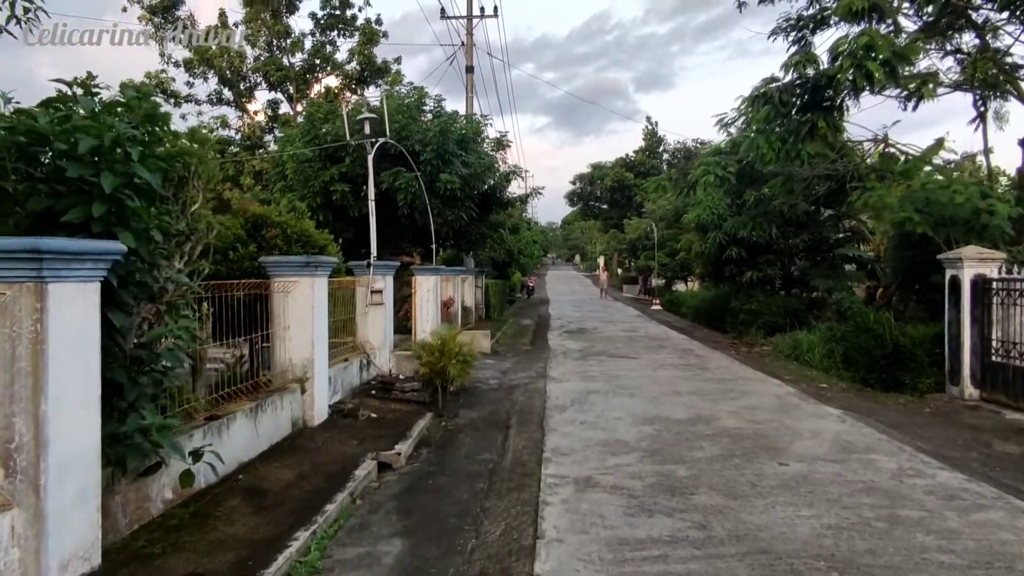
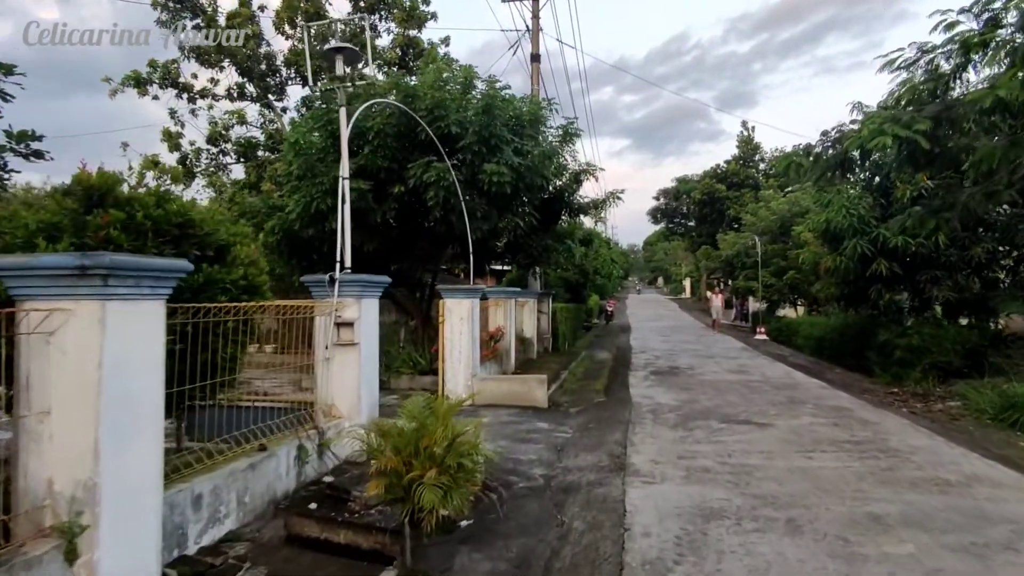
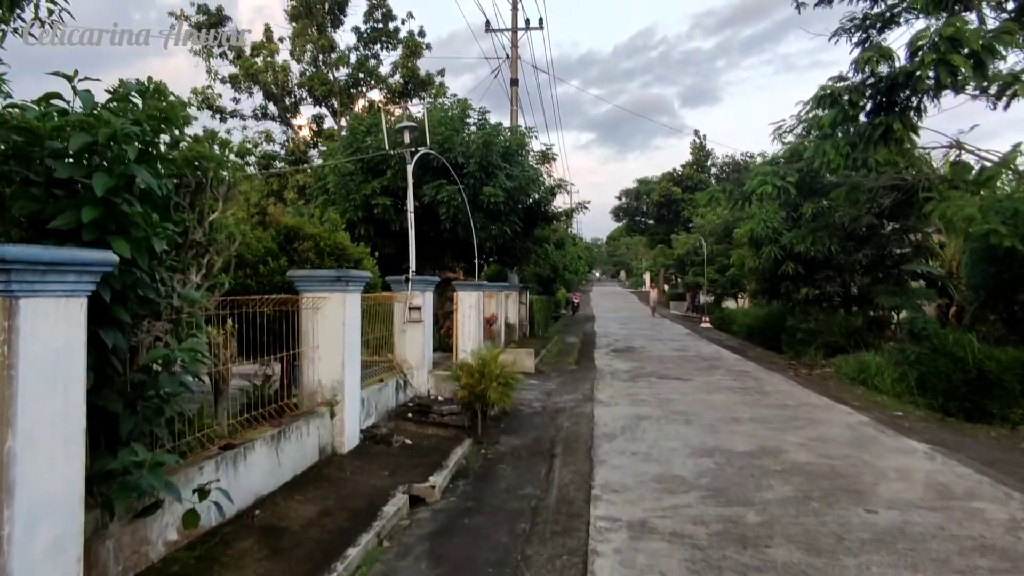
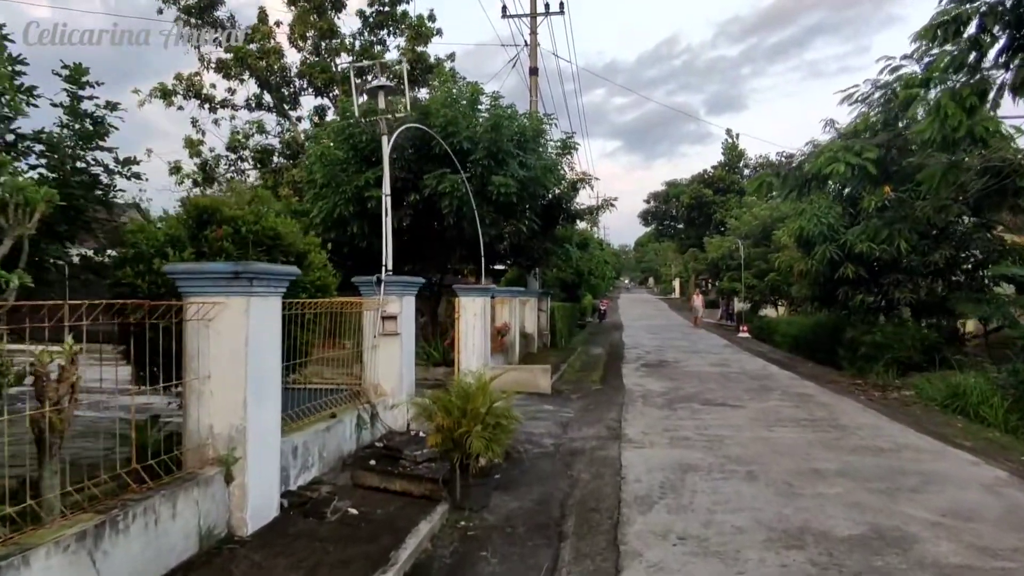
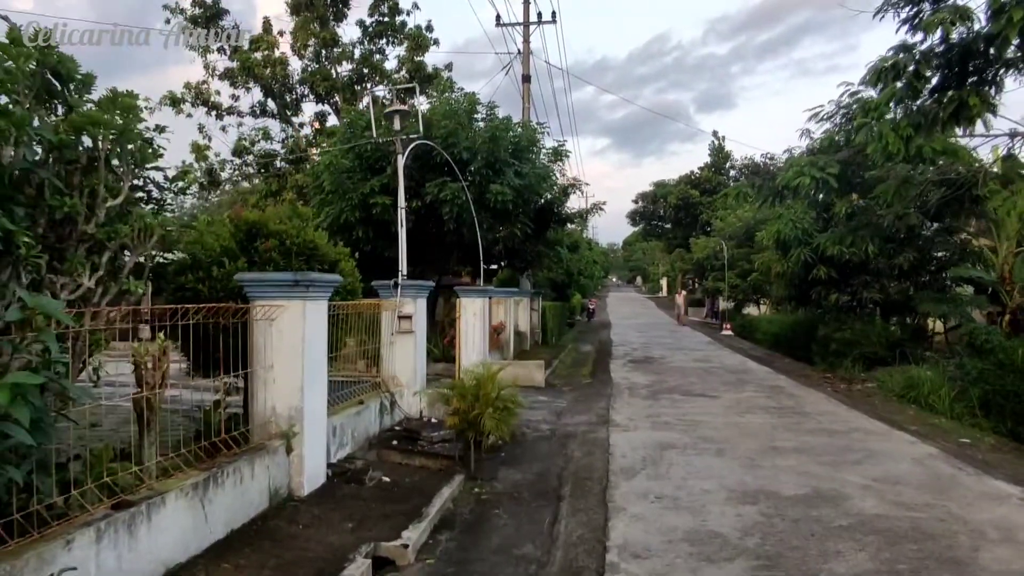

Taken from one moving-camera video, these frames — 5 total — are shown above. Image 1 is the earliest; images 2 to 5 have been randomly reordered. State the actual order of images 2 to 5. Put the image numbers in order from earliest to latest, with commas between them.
3, 5, 4, 2
